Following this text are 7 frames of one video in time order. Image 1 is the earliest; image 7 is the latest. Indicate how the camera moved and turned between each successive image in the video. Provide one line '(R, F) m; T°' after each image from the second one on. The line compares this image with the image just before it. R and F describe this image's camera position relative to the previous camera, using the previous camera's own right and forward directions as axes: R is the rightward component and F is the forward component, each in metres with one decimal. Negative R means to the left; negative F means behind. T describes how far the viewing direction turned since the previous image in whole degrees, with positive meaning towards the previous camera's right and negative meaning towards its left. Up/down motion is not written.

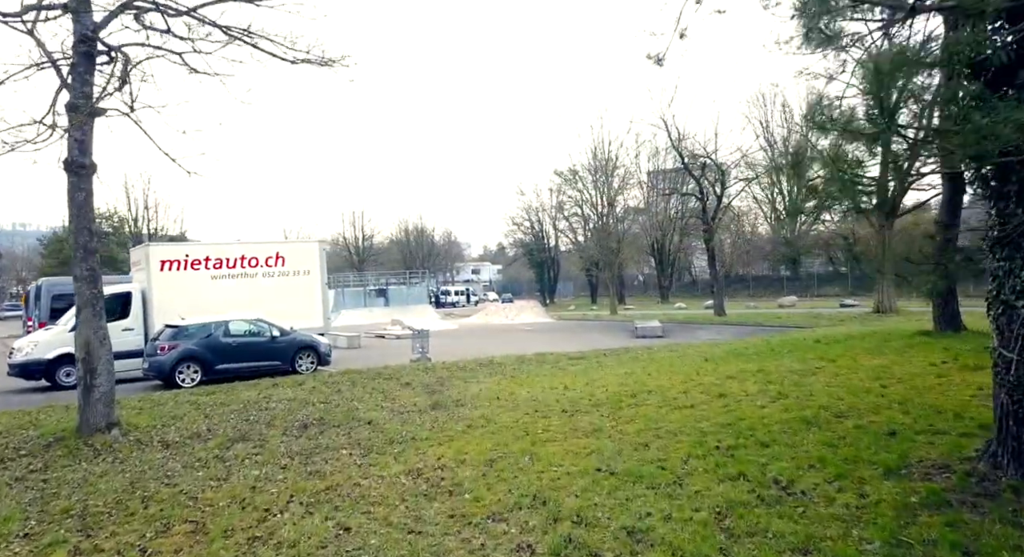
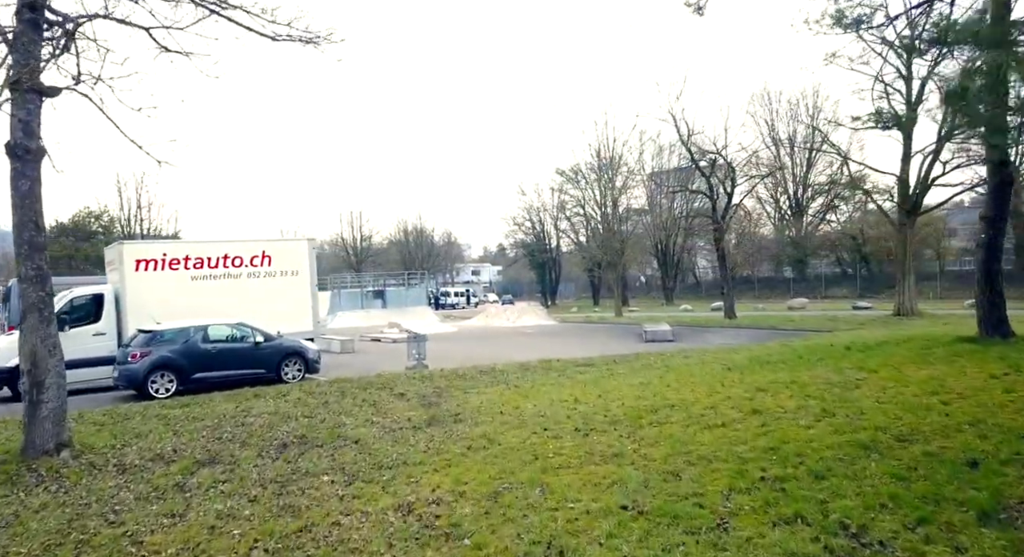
(-0.1, +1.1) m; 0°
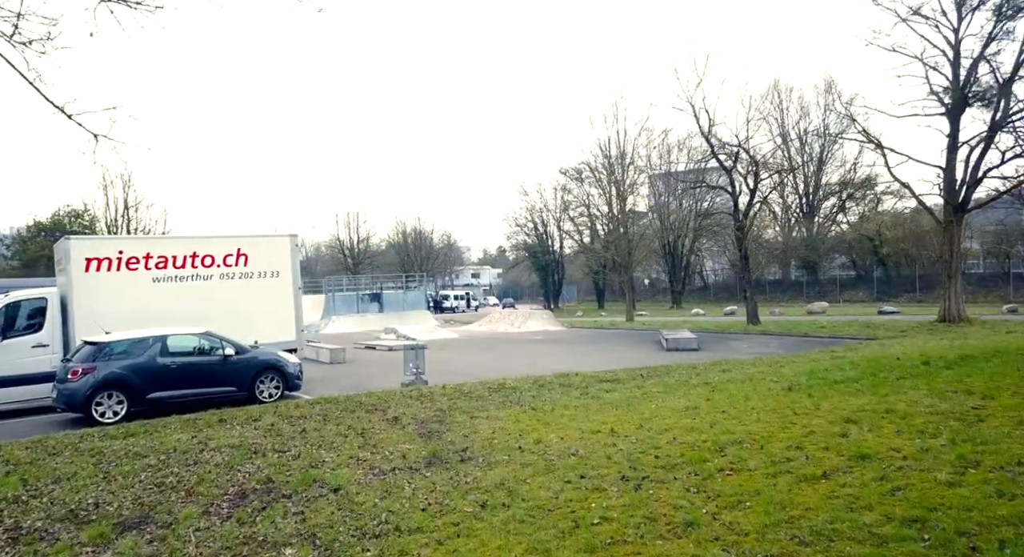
(-0.3, +2.0) m; 0°
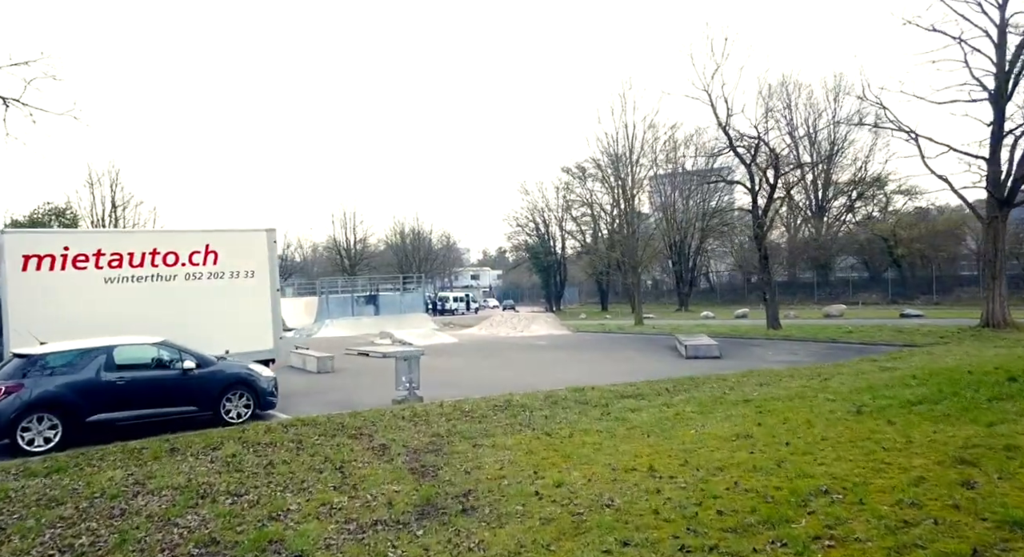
(-0.1, +1.7) m; 0°
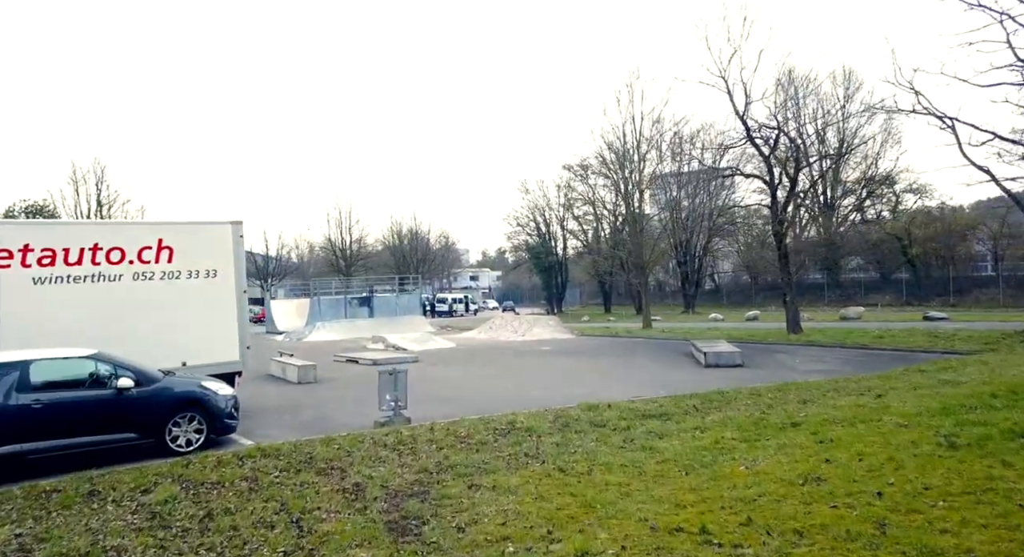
(-0.1, +1.7) m; 0°
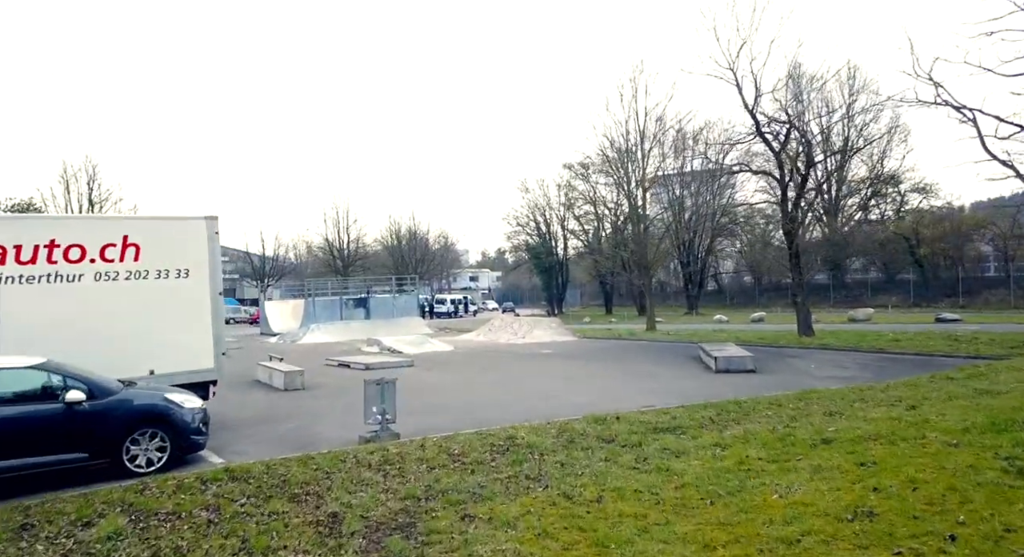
(0.0, +0.9) m; 0°
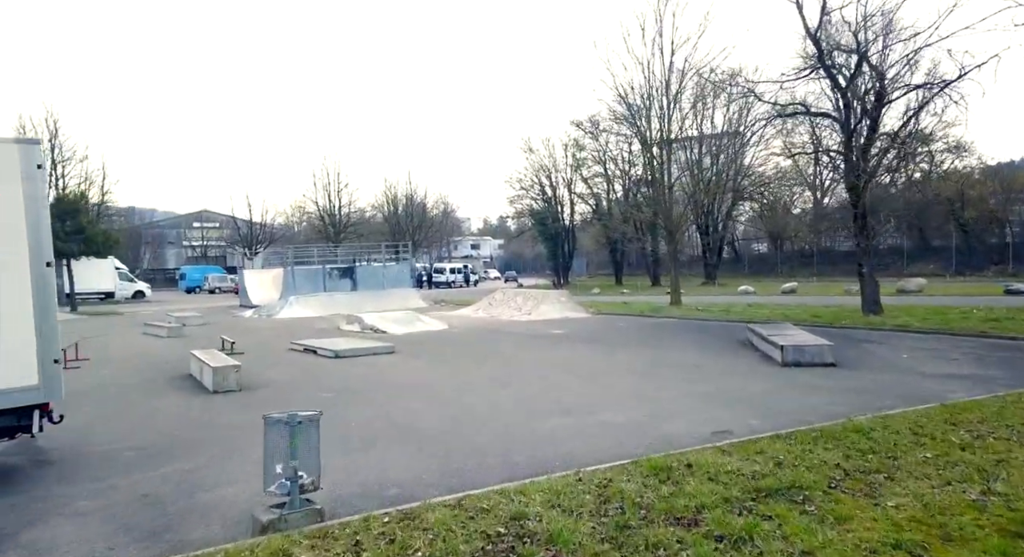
(0.0, +3.9) m; 0°
